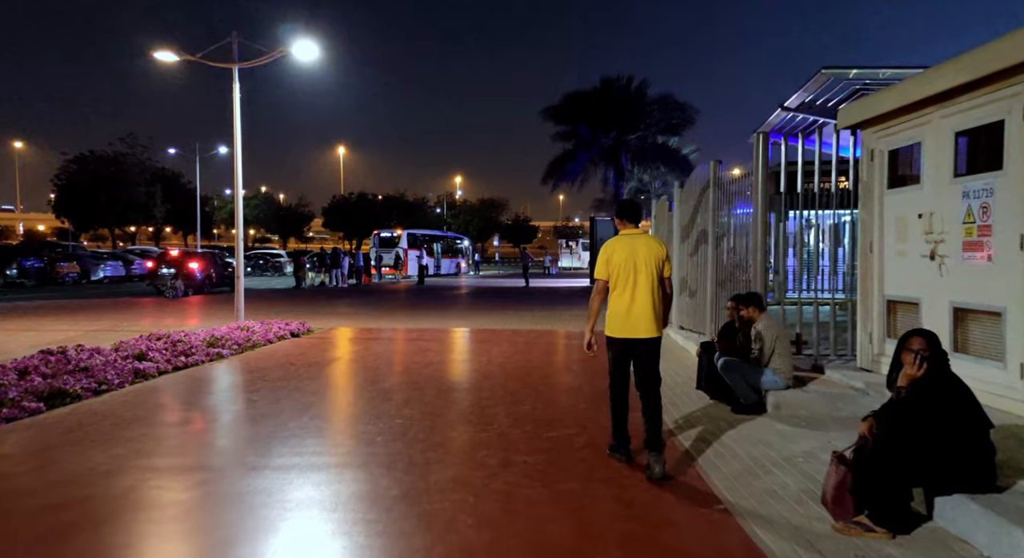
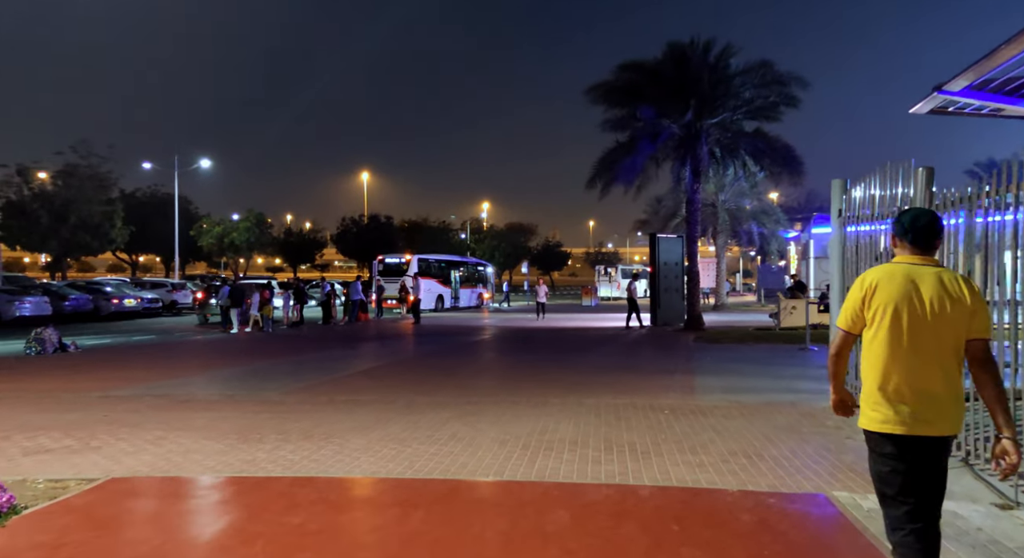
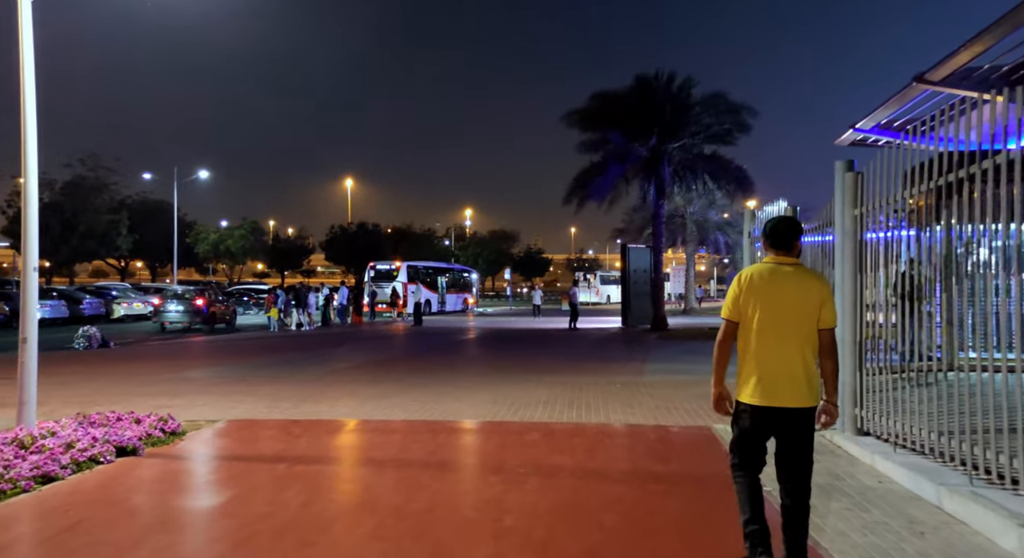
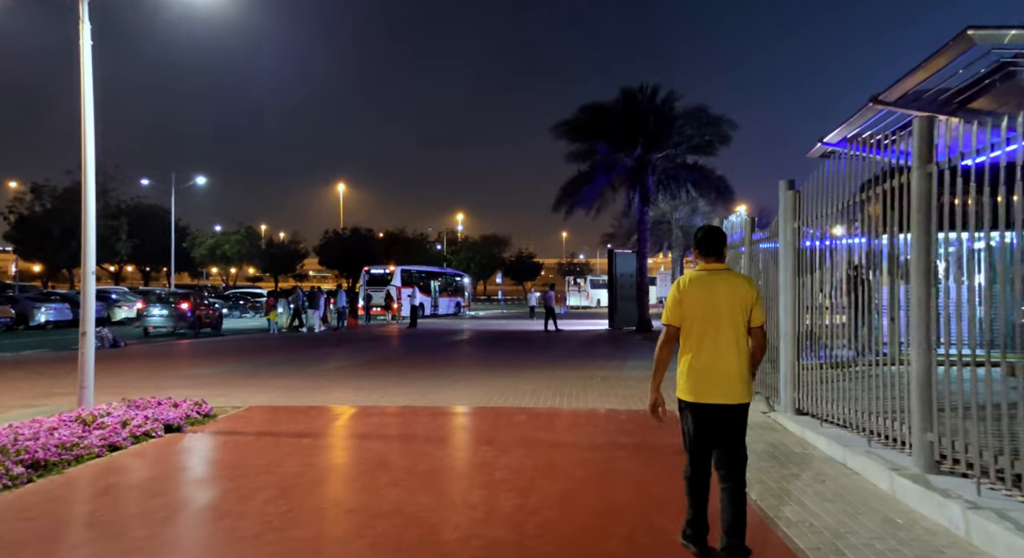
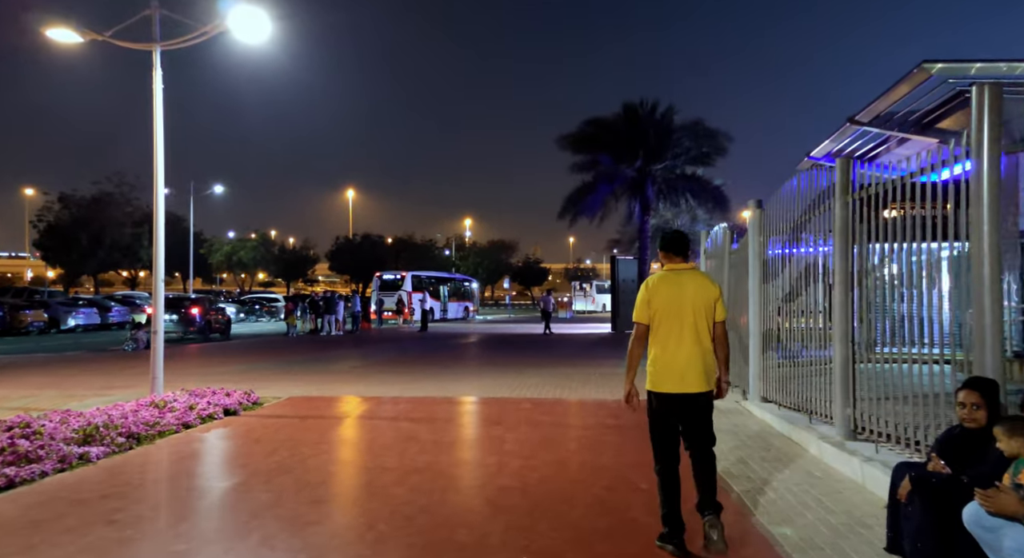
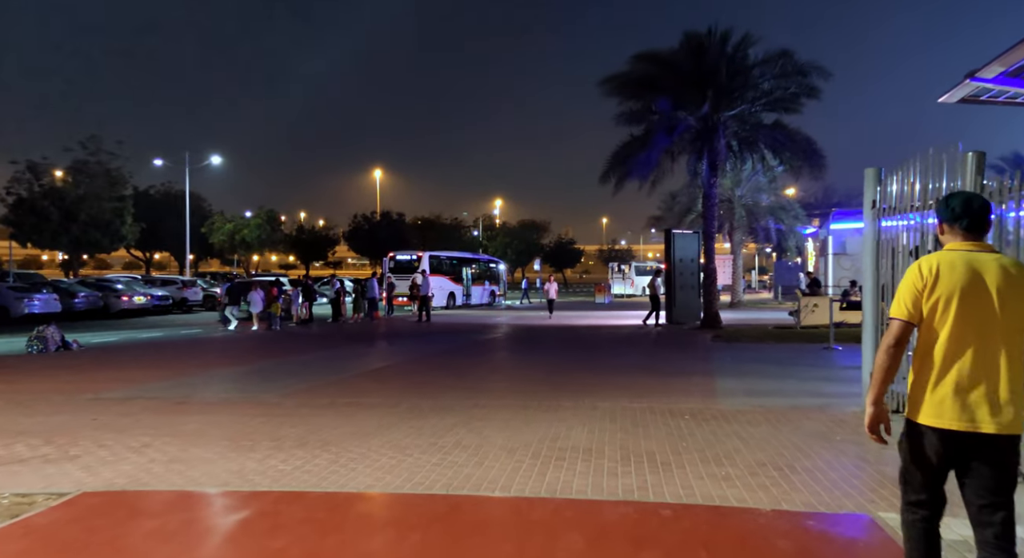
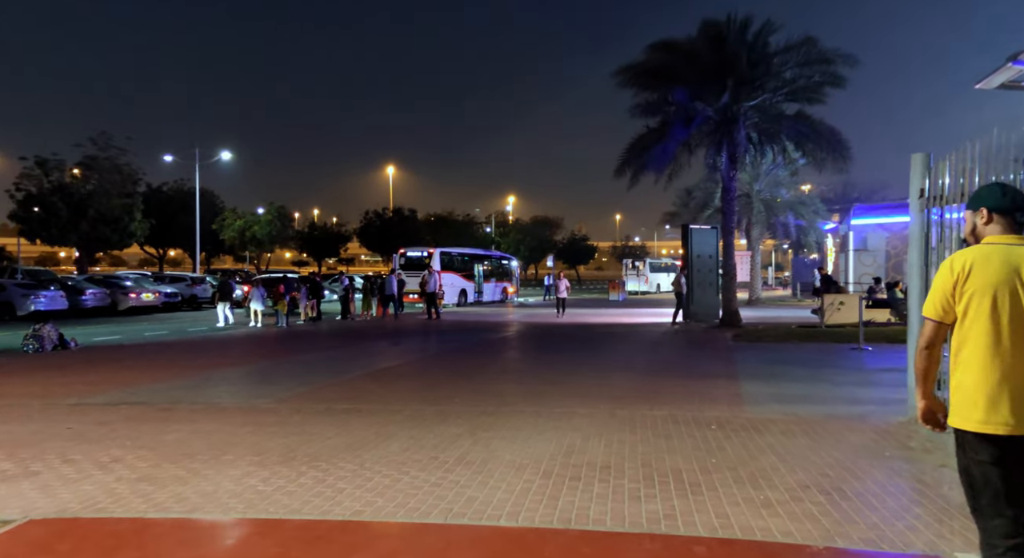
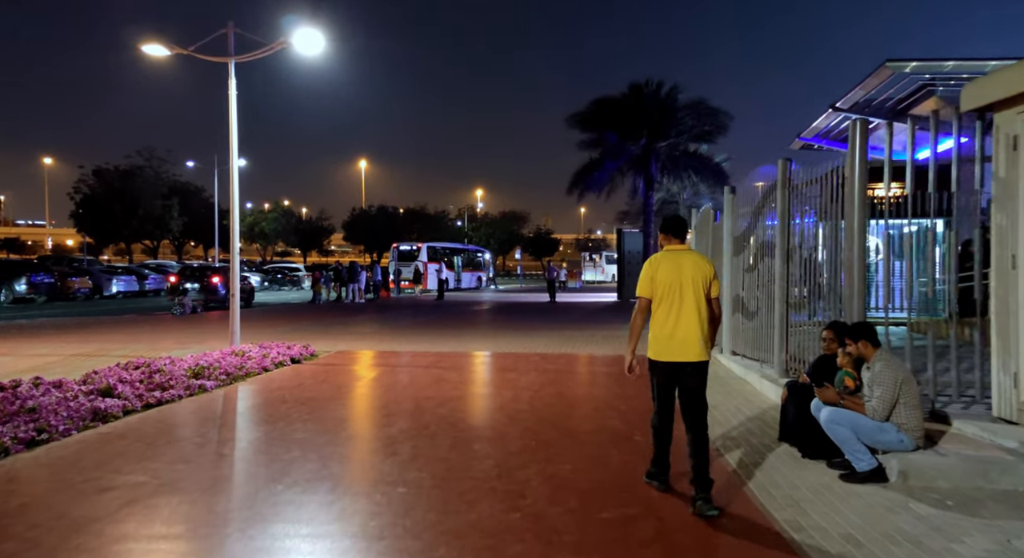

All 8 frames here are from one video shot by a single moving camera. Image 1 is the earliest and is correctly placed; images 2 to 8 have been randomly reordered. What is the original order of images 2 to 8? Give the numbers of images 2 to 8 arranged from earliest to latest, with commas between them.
8, 5, 4, 3, 2, 6, 7
